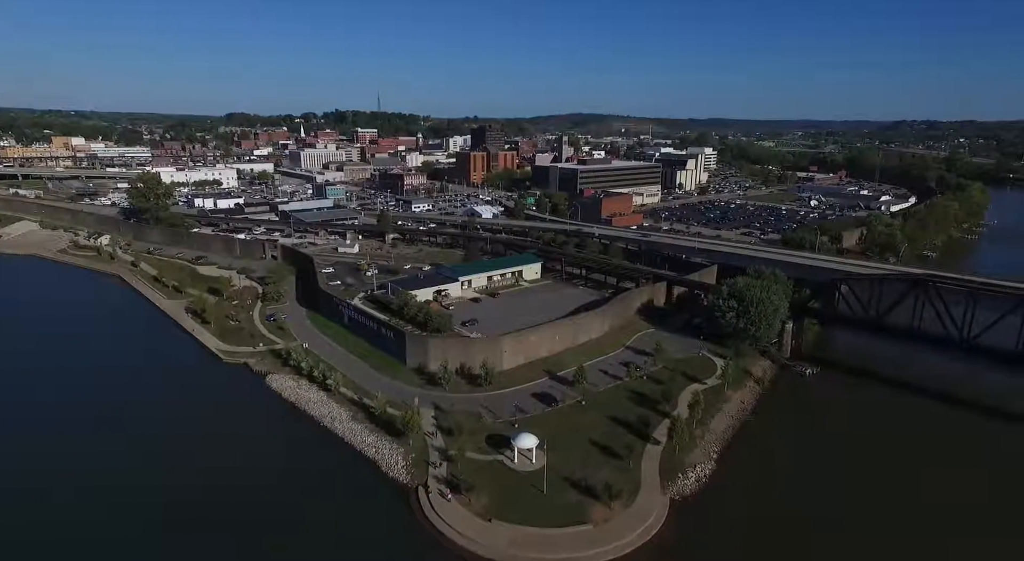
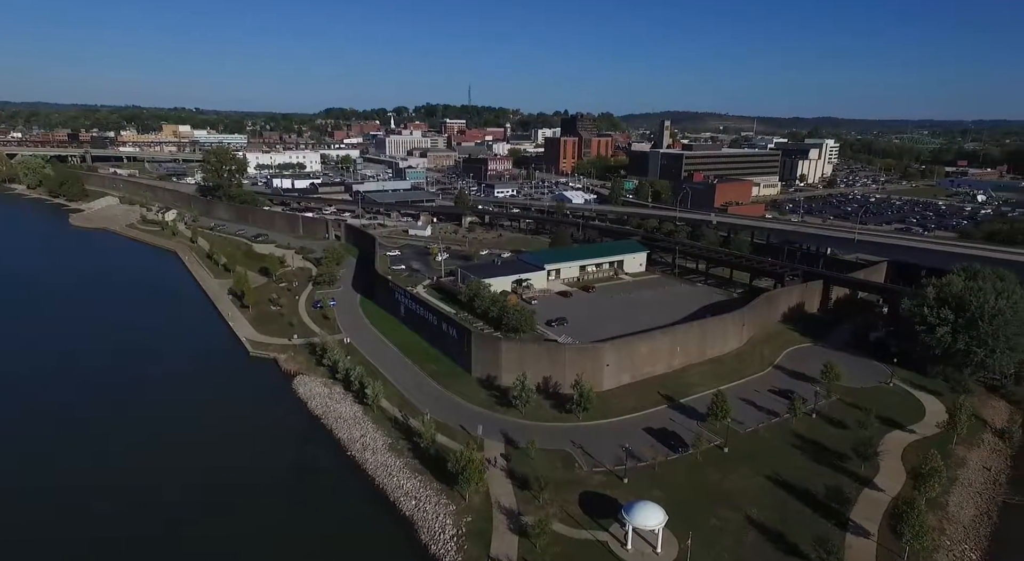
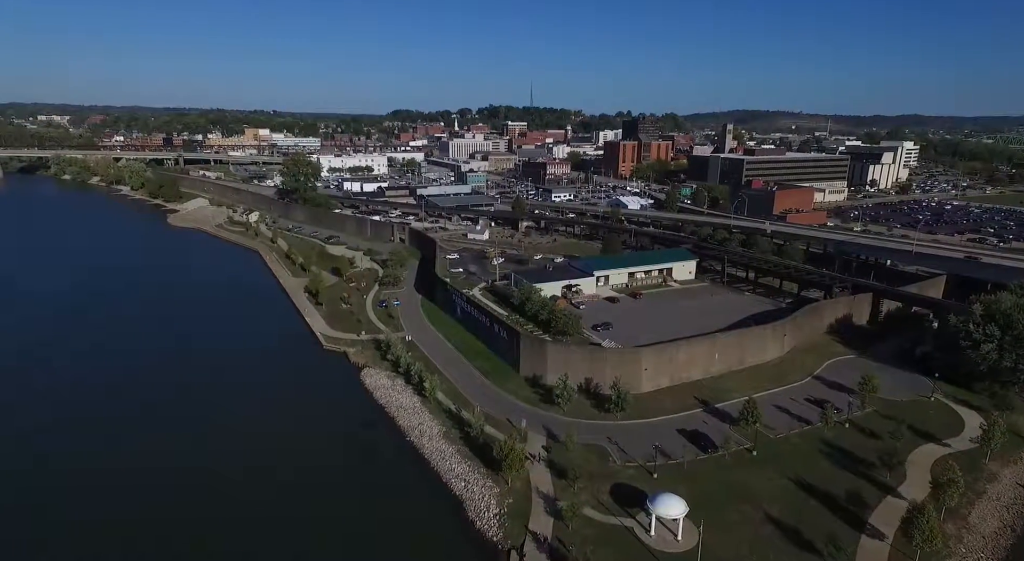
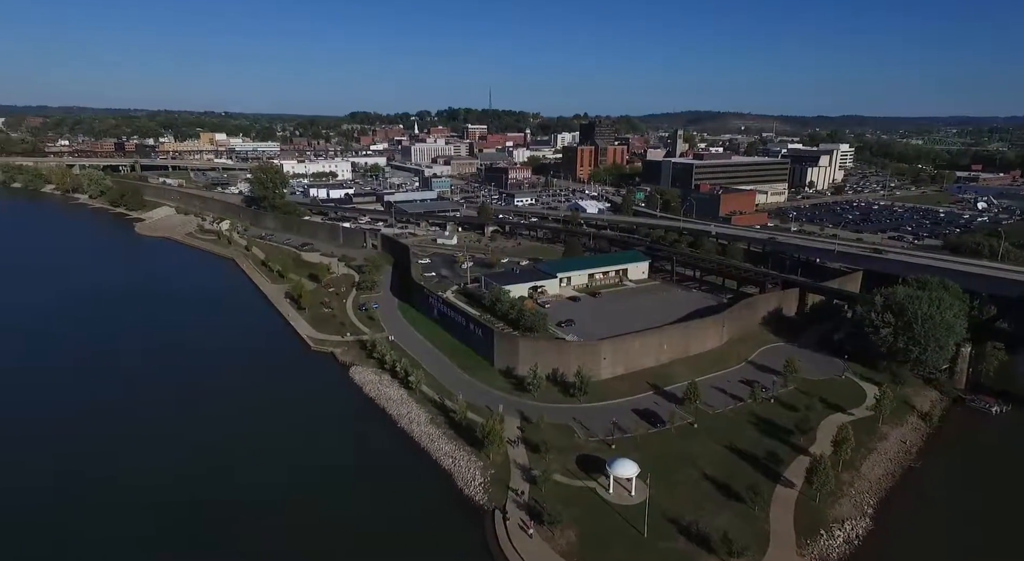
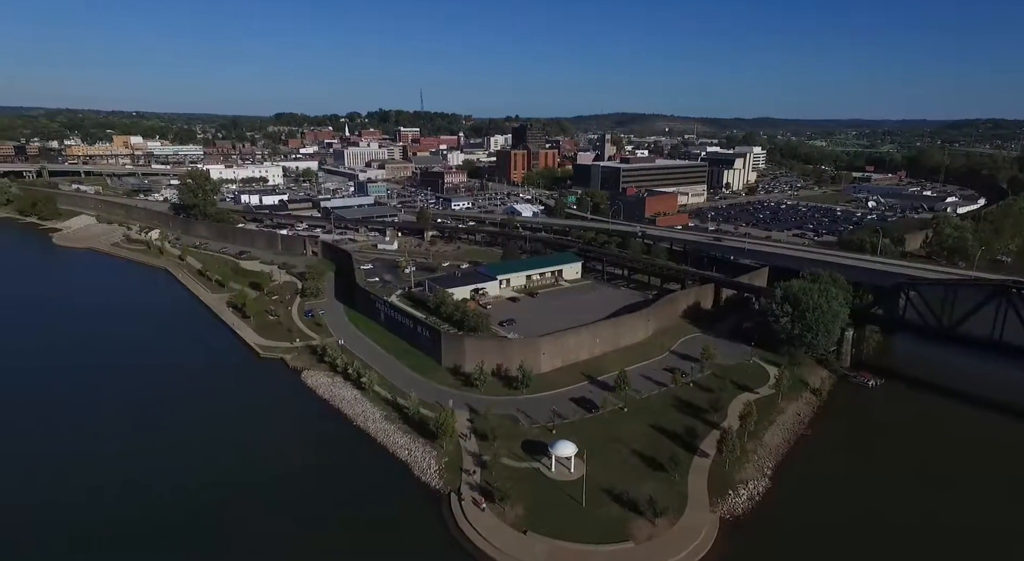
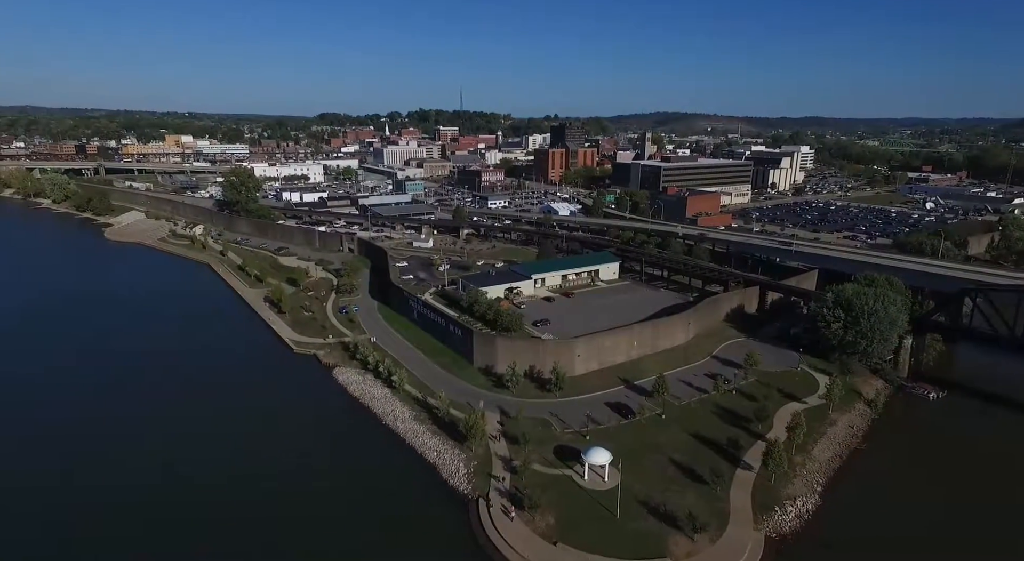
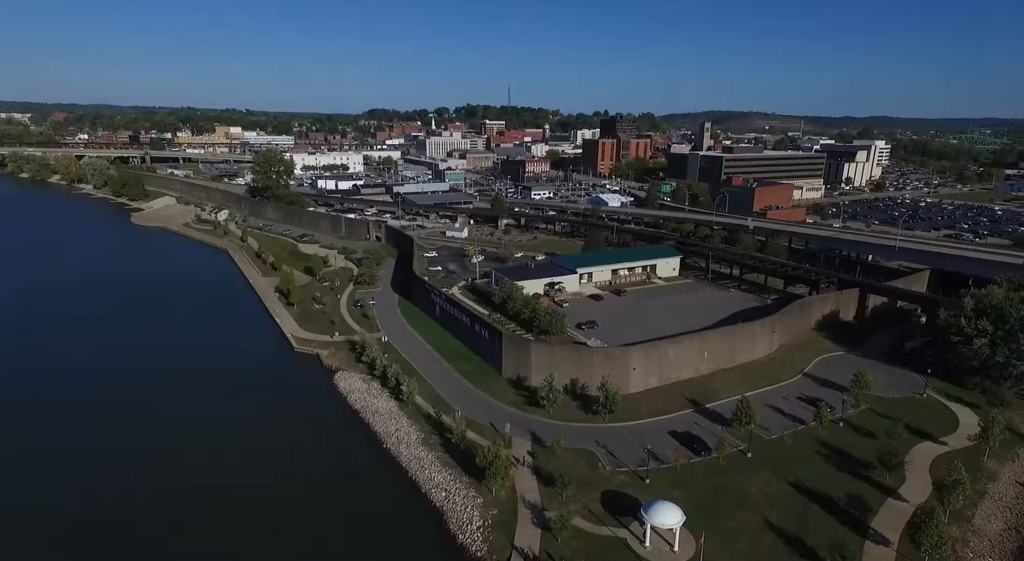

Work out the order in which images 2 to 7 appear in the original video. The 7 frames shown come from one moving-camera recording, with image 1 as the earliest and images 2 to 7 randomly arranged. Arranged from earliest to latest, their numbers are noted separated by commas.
5, 6, 4, 3, 7, 2
